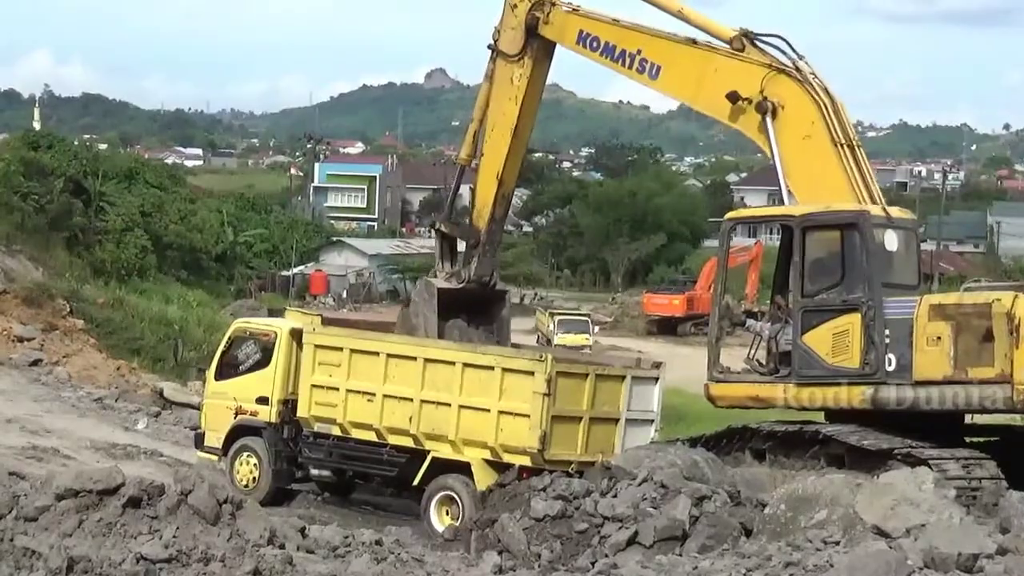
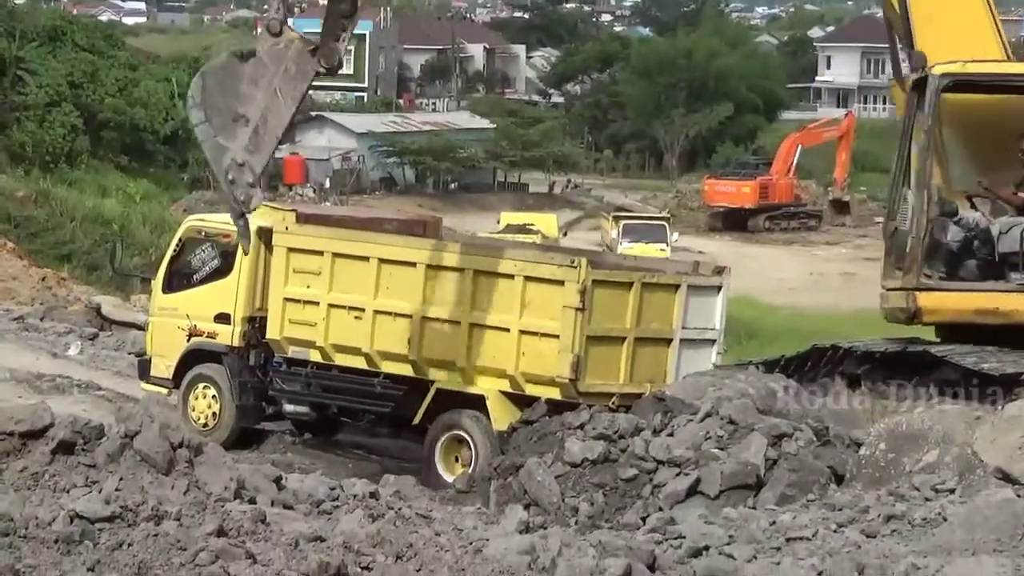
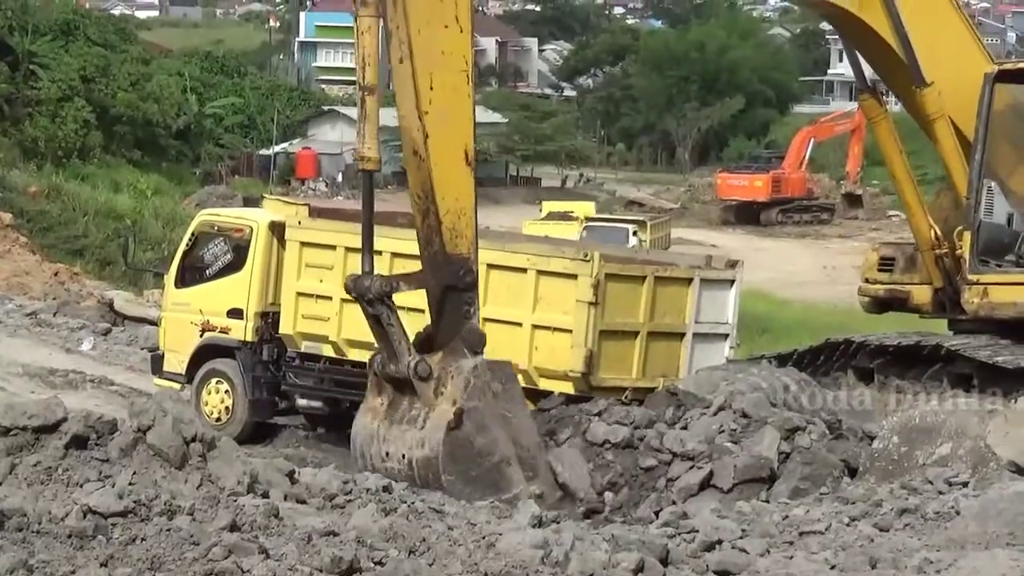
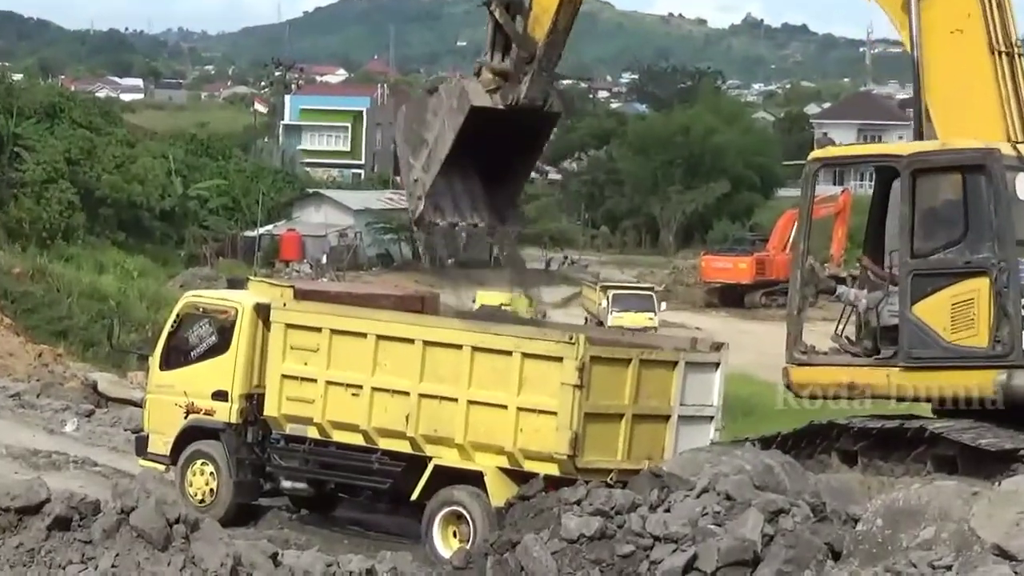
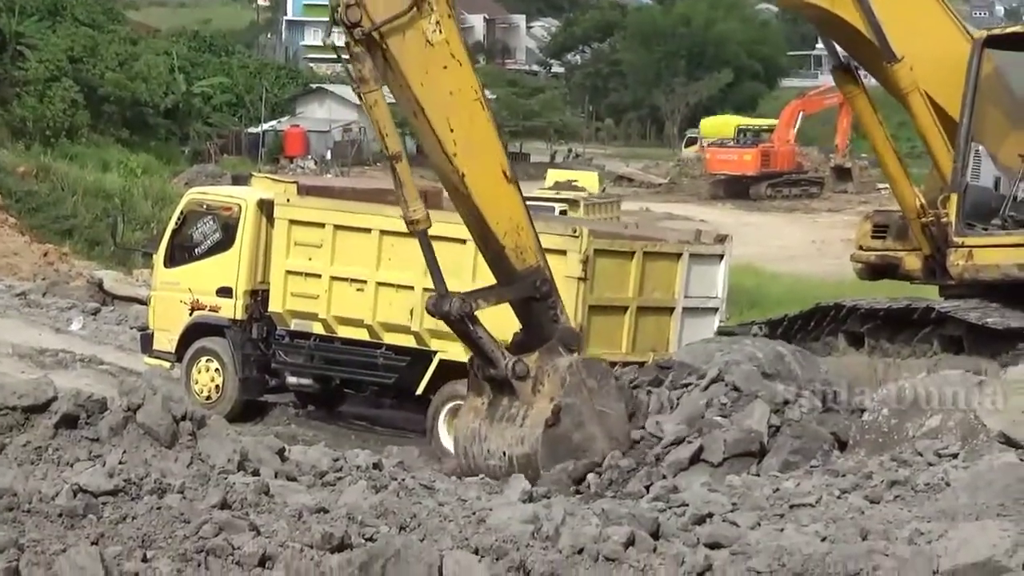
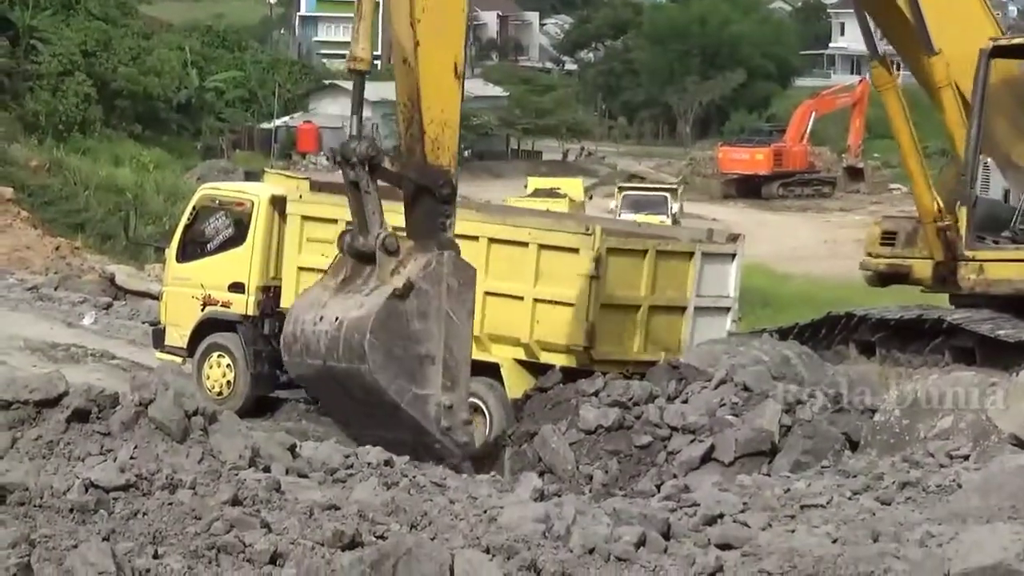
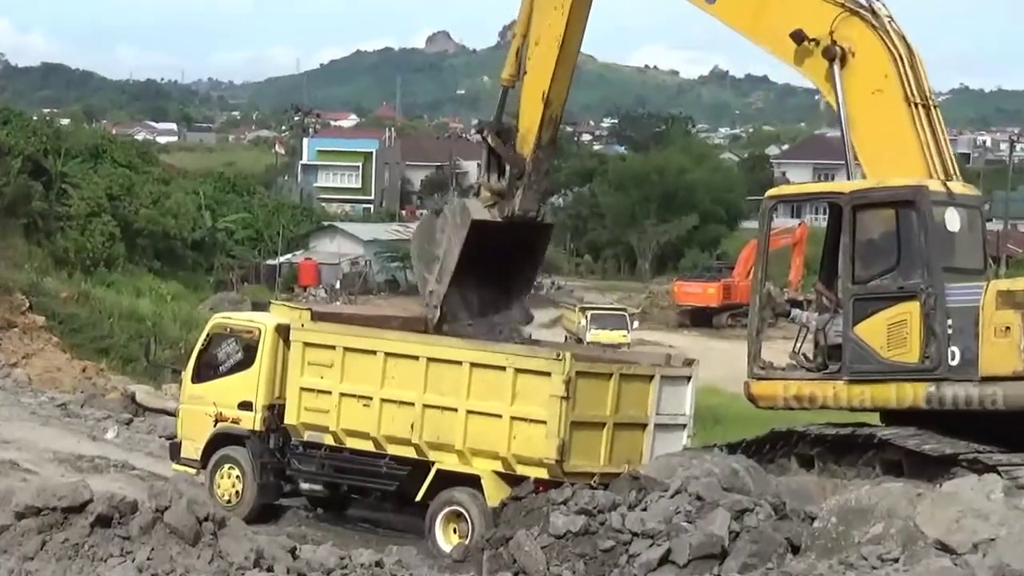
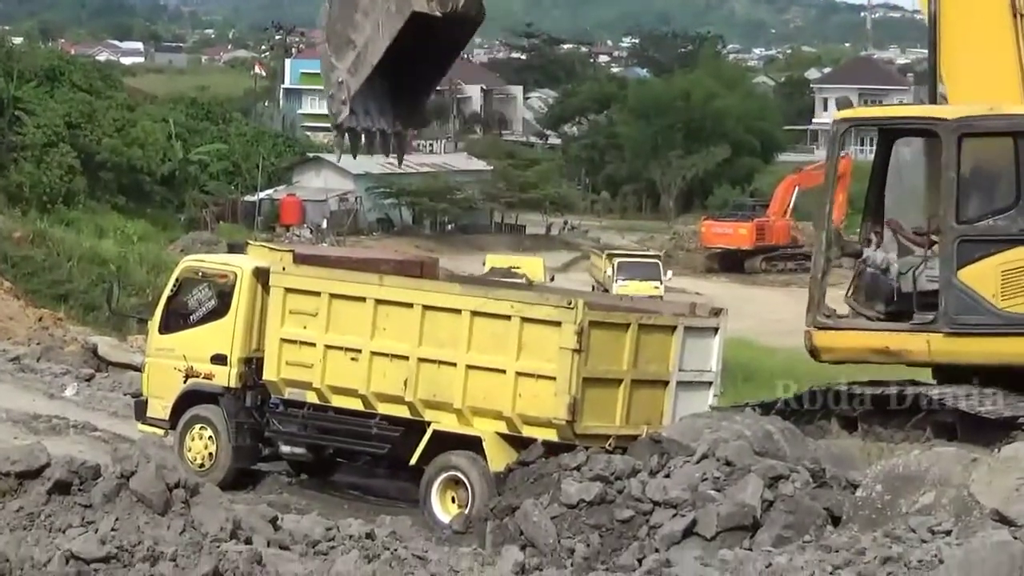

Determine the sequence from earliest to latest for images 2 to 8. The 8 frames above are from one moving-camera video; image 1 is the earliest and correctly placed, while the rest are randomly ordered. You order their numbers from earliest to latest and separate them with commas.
7, 4, 8, 2, 6, 3, 5
